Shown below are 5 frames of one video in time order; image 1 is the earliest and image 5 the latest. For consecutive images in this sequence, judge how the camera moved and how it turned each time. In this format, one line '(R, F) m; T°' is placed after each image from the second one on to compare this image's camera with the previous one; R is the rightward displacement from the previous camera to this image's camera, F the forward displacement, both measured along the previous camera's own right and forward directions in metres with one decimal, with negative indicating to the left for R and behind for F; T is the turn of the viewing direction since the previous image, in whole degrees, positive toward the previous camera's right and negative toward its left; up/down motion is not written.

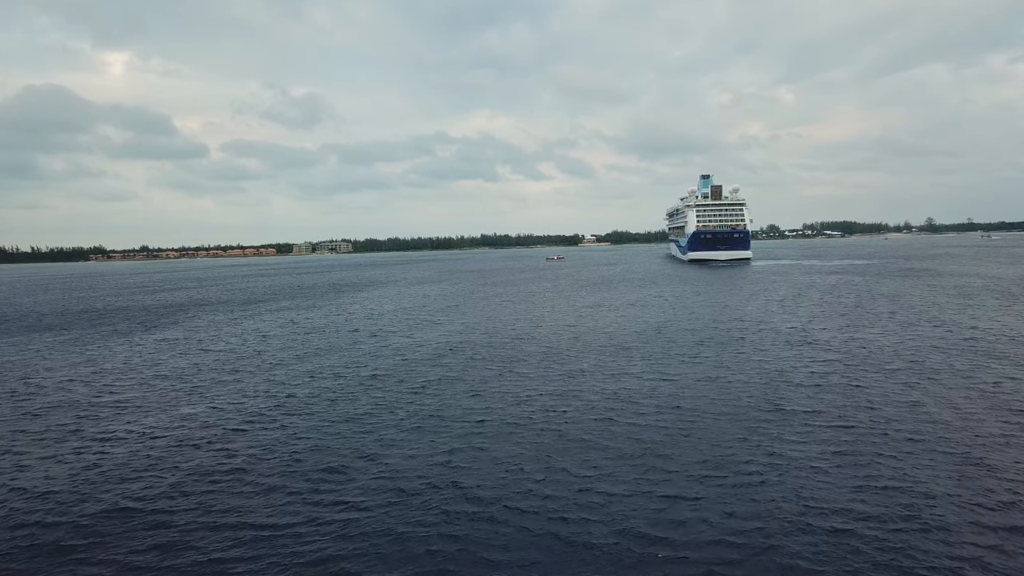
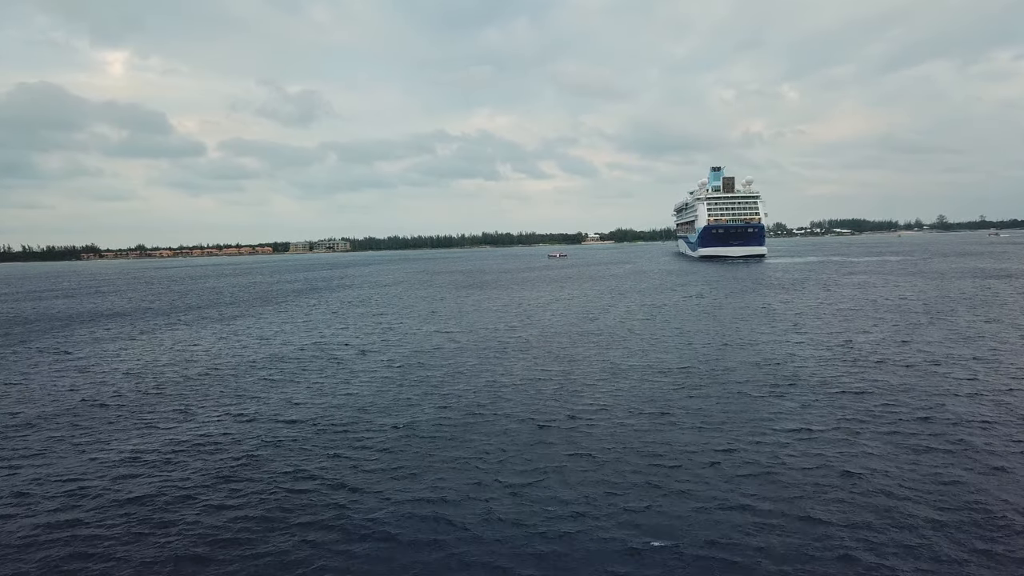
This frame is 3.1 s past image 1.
(+0.4, +5.1) m; 0°
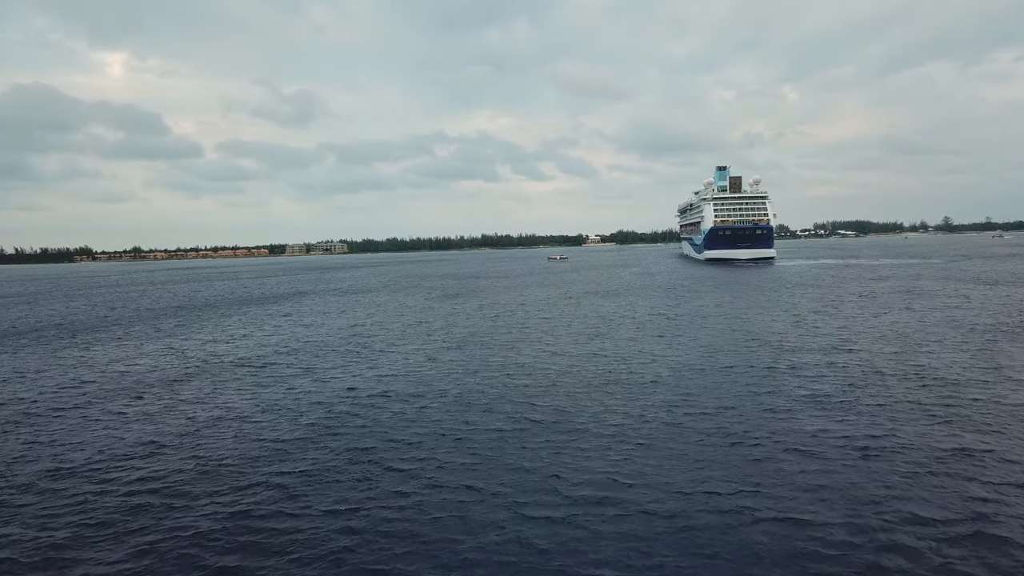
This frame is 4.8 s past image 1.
(+0.2, +3.0) m; 0°
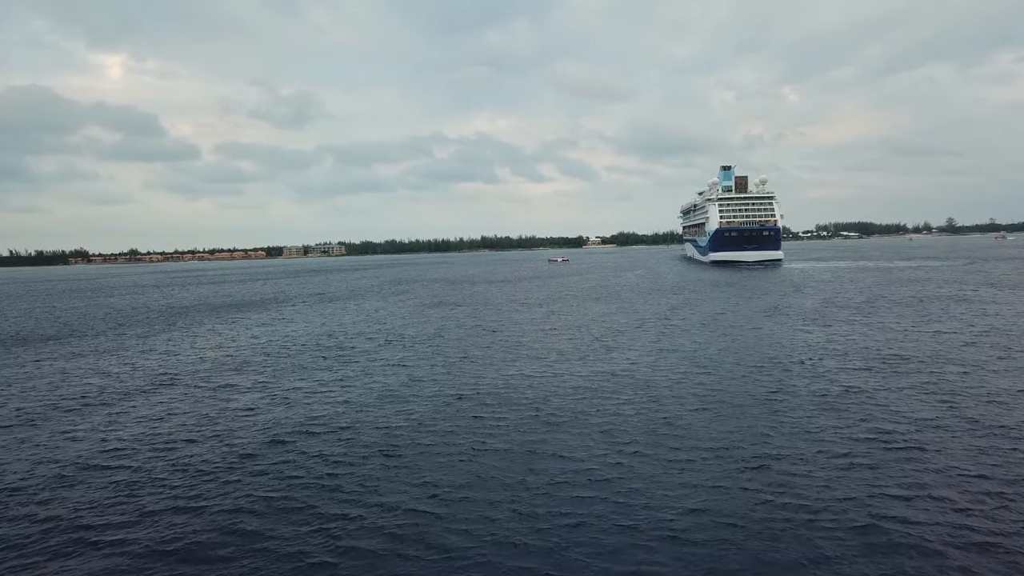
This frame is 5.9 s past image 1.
(+0.1, +2.2) m; 0°
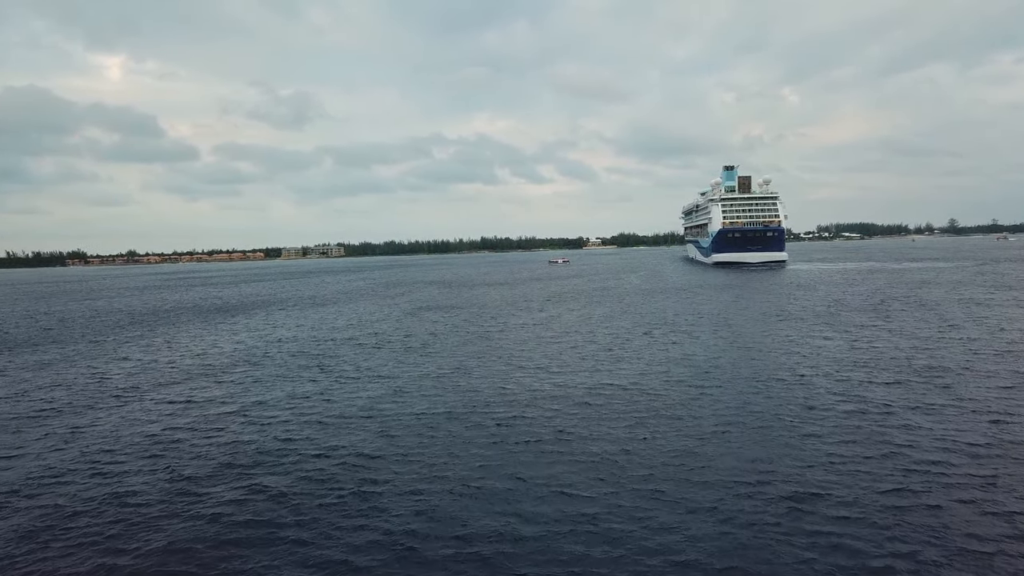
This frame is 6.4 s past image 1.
(0.0, +1.2) m; 0°
